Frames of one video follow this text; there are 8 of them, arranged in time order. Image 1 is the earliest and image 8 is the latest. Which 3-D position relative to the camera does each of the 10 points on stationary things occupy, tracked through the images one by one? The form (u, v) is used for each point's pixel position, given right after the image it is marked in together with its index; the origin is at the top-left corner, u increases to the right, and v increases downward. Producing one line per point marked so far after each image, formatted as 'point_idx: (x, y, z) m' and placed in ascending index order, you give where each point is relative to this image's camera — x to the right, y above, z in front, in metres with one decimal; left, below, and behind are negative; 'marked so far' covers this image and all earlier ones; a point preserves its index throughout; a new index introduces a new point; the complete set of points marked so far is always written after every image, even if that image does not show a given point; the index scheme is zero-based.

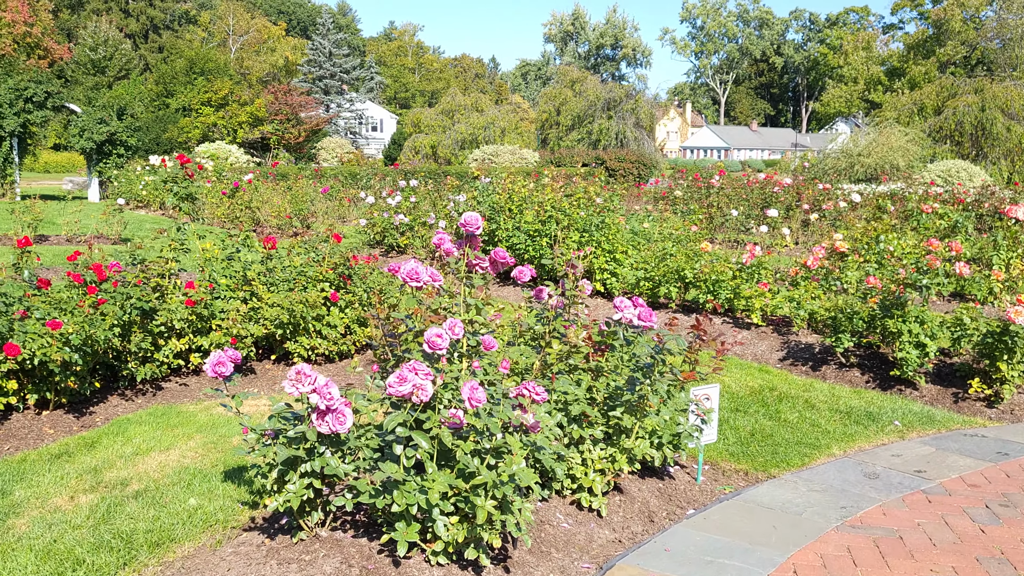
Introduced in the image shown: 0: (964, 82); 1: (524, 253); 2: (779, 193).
0: (+9.8, +4.4, +19.9) m
1: (+0.1, +0.3, +8.1) m
2: (+3.4, +1.2, +11.6) m
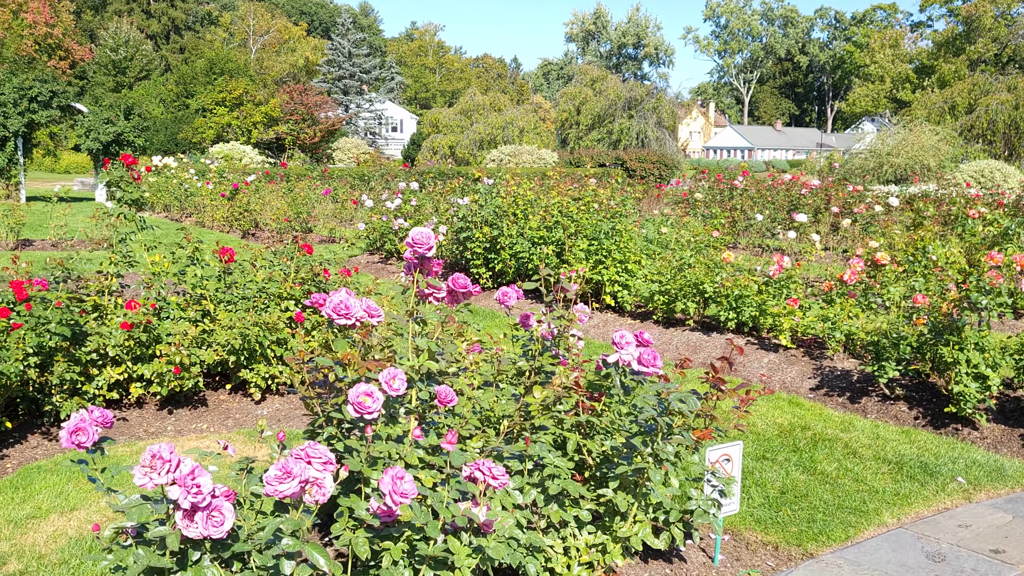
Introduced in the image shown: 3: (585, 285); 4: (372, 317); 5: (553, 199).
0: (+10.1, +4.3, +19.0) m
1: (+0.1, +0.2, +7.4) m
2: (+3.5, +1.1, +10.8) m
3: (+0.6, 0.0, +6.9) m
4: (-0.4, -0.1, +2.3) m
5: (+0.4, +0.7, +7.5) m
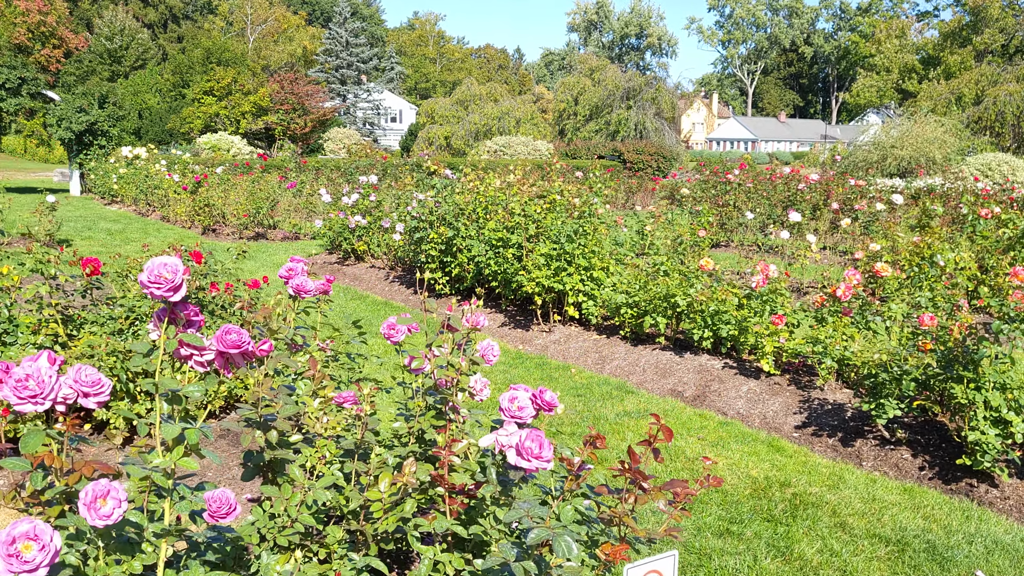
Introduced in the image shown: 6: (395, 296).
0: (+9.9, +4.3, +18.1) m
1: (-0.2, +0.1, +6.6) m
2: (+3.2, +1.1, +10.0) m
3: (+0.2, 0.0, +6.1) m
4: (-0.7, -0.2, +1.5) m
5: (0.0, +0.7, +6.7) m
6: (-1.0, -0.1, +7.6) m
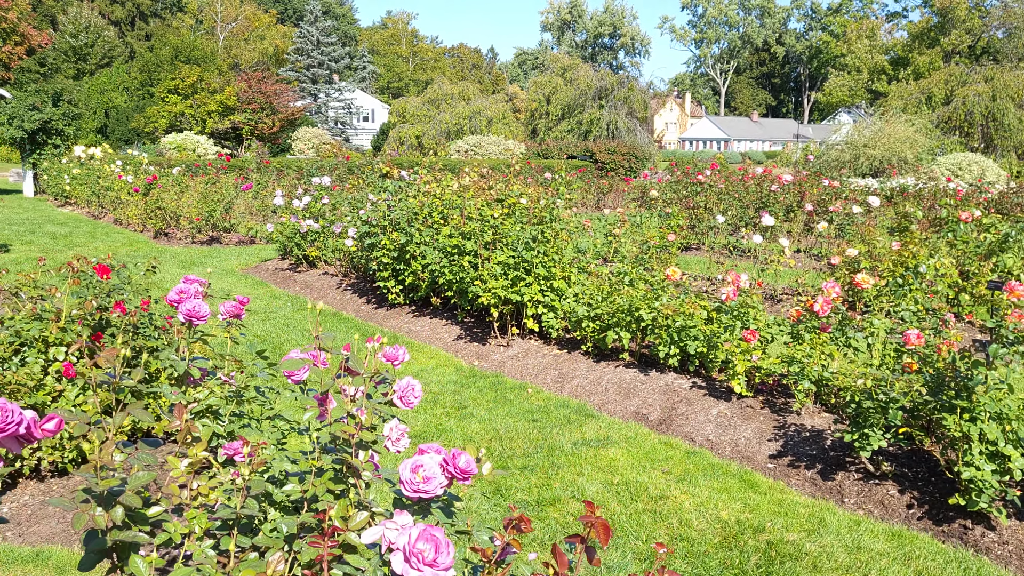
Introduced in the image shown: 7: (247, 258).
0: (+9.2, +4.3, +17.9) m
1: (-0.5, +0.1, +6.2) m
2: (+2.8, +1.0, +9.6) m
3: (-0.1, -0.1, +5.7) m
4: (-0.9, -0.3, +1.1) m
5: (-0.3, +0.6, +6.3) m
6: (-1.3, -0.1, +7.1) m
7: (-2.8, +0.3, +9.7) m
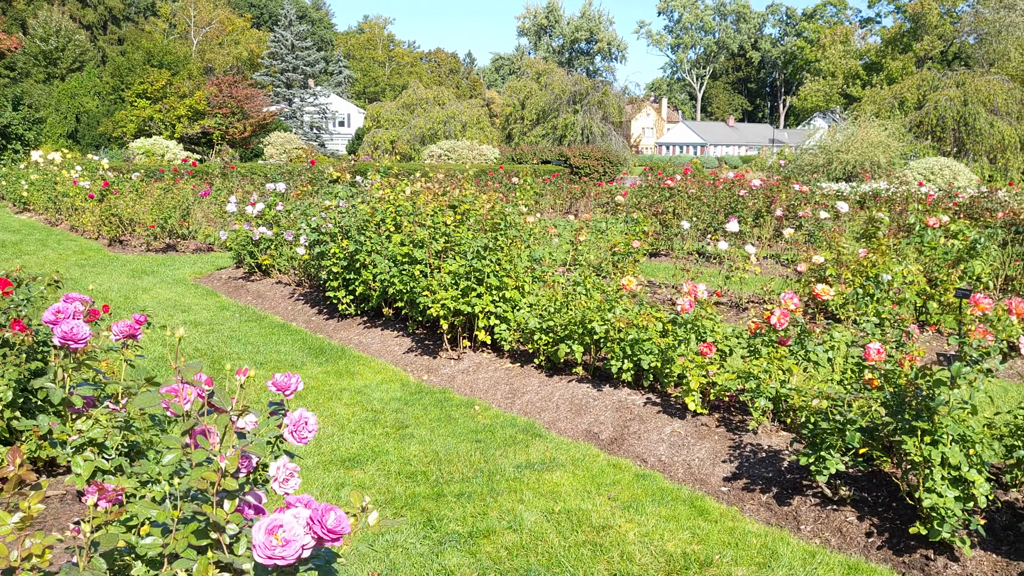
0: (+8.6, +4.2, +17.9) m
1: (-0.8, 0.0, +5.9) m
2: (+2.4, +1.0, +9.5) m
3: (-0.3, -0.2, +5.5) m
4: (-1.0, -0.3, +0.8) m
5: (-0.6, +0.6, +6.1) m
6: (-1.6, -0.2, +6.9) m
7: (-3.2, +0.2, +9.4) m
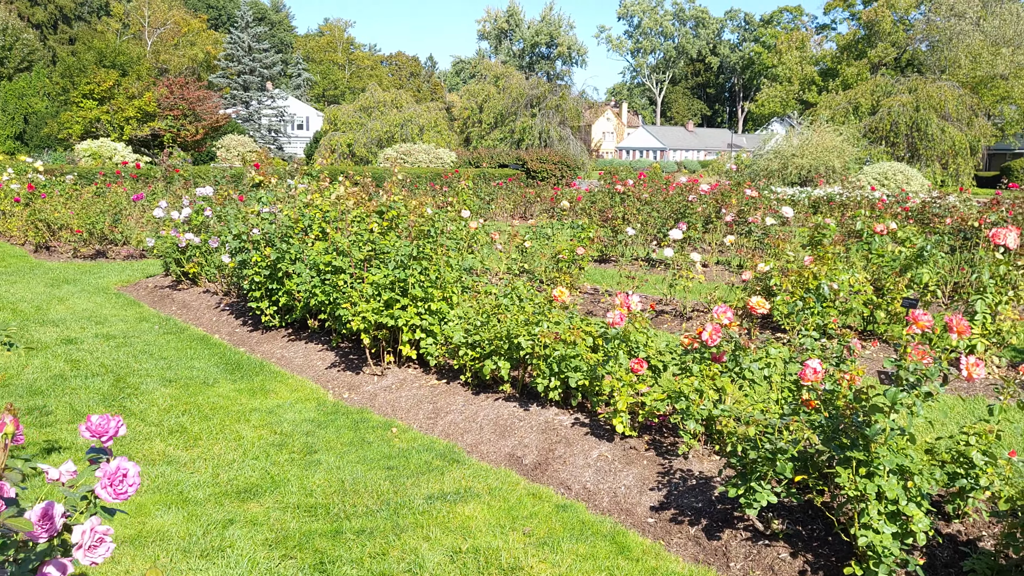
0: (+7.7, +4.1, +18.0) m
1: (-1.2, -0.1, +5.6) m
2: (+1.9, +0.9, +9.3) m
3: (-0.7, -0.2, +5.1) m
4: (-1.3, -0.3, +0.5) m
5: (-1.0, +0.5, +5.7) m
6: (-2.1, -0.3, +6.5) m
7: (-3.8, +0.1, +8.9) m
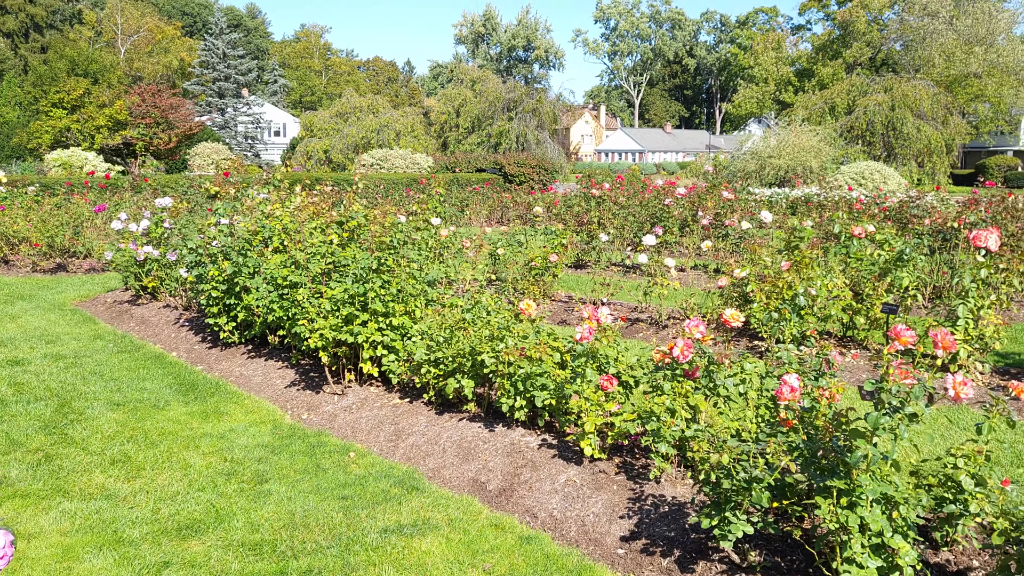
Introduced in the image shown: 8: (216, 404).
0: (+7.2, +4.1, +17.9) m
1: (-1.4, -0.1, +5.3) m
2: (+1.6, +0.8, +9.1) m
3: (-0.9, -0.3, +4.9) m
4: (-1.3, -0.4, +0.2) m
5: (-1.2, +0.4, +5.5) m
6: (-2.3, -0.4, +6.2) m
7: (-4.0, 0.0, +8.6) m
8: (-1.6, -0.6, +4.8) m
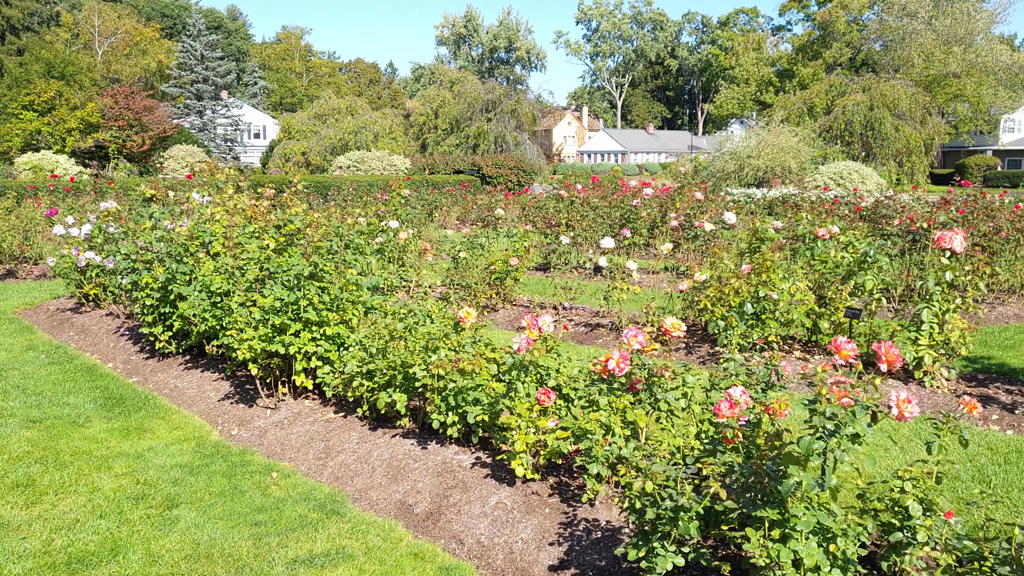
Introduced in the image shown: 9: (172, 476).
0: (+6.7, +4.1, +17.8) m
1: (-1.7, -0.2, +5.1) m
2: (+1.2, +0.8, +8.9) m
3: (-1.2, -0.4, +4.6) m
4: (-1.5, -0.4, 0.0) m
5: (-1.5, +0.4, +5.2) m
6: (-2.6, -0.4, +5.9) m
7: (-4.4, -0.1, +8.3) m
8: (-1.8, -0.7, +4.5) m
9: (-1.4, -0.8, +3.7) m
